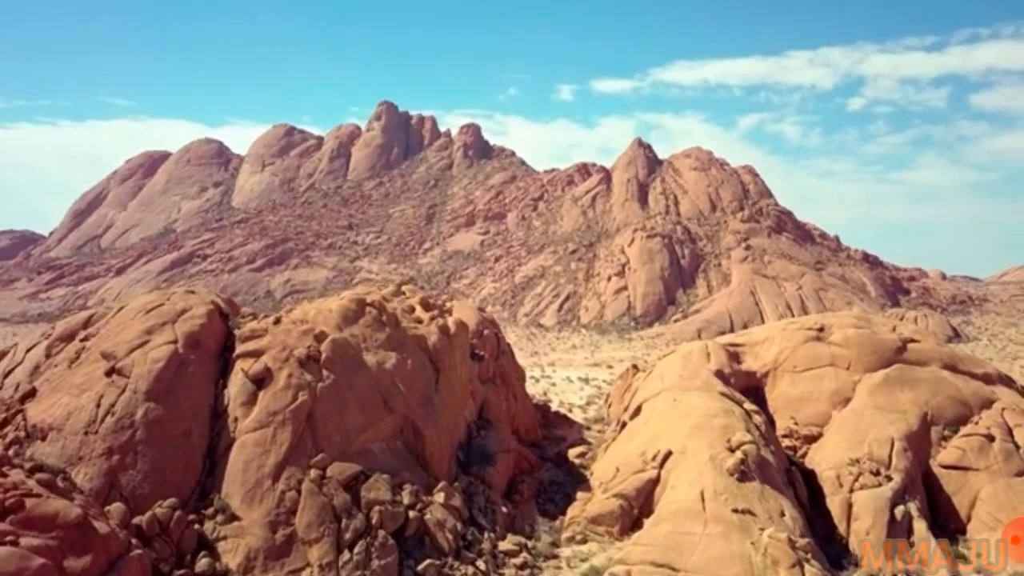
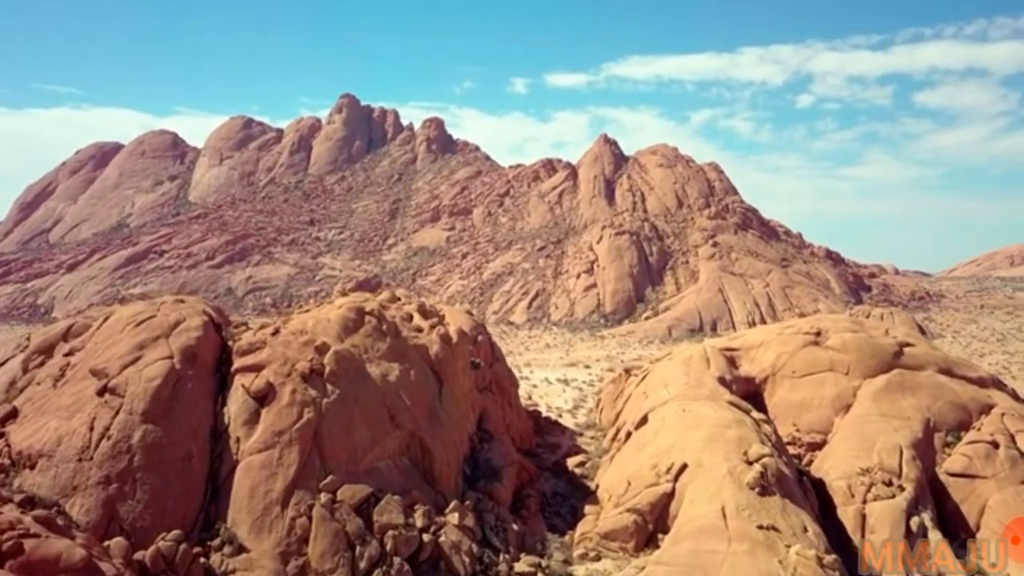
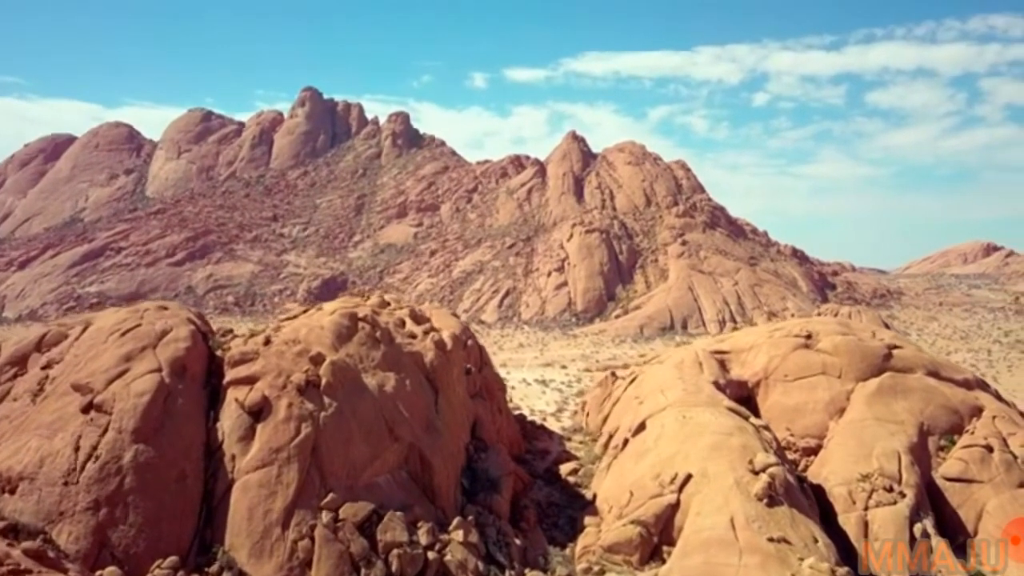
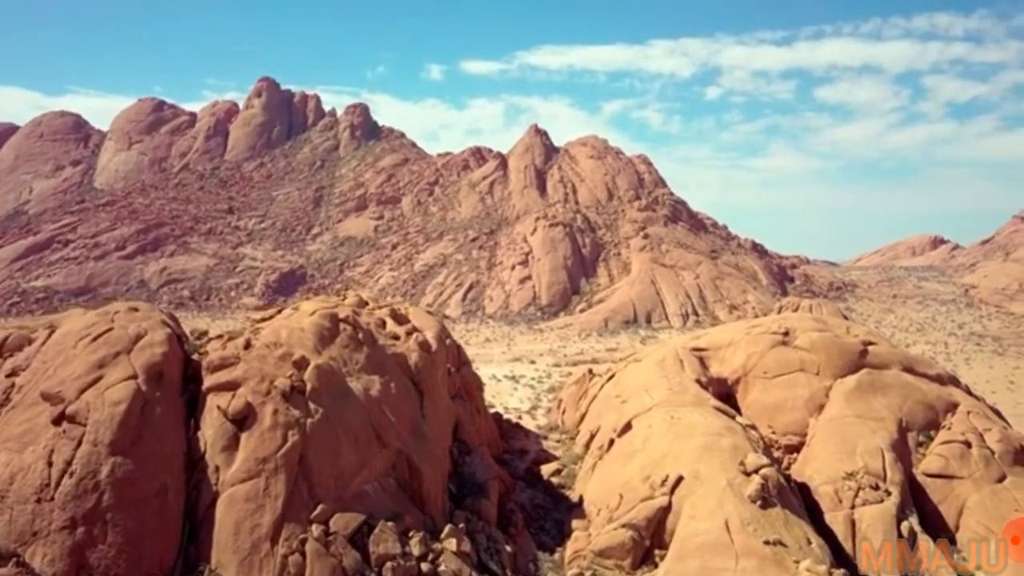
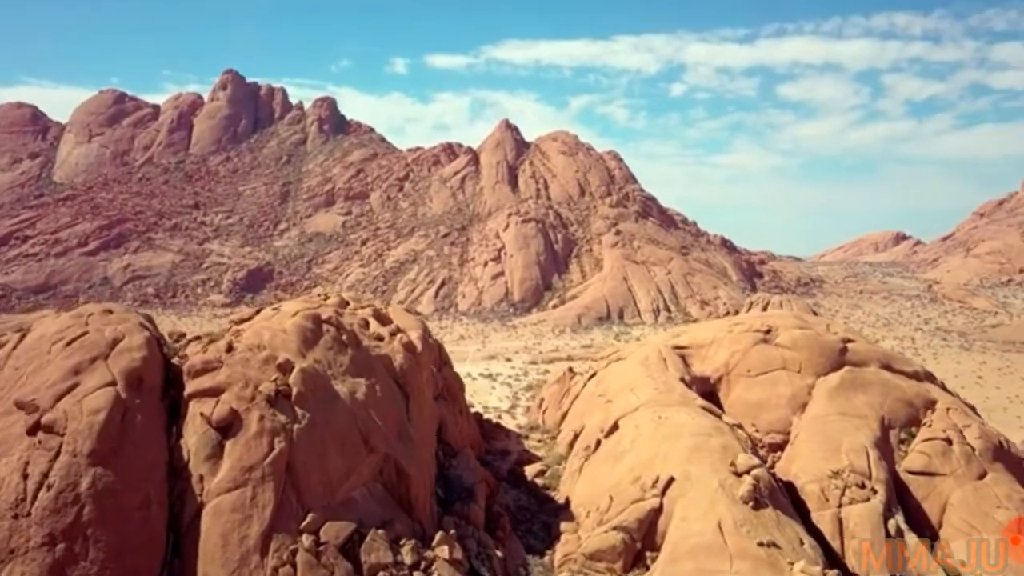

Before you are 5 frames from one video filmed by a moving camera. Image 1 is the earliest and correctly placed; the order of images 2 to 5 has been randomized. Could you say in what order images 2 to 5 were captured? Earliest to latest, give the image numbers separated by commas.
2, 3, 4, 5
